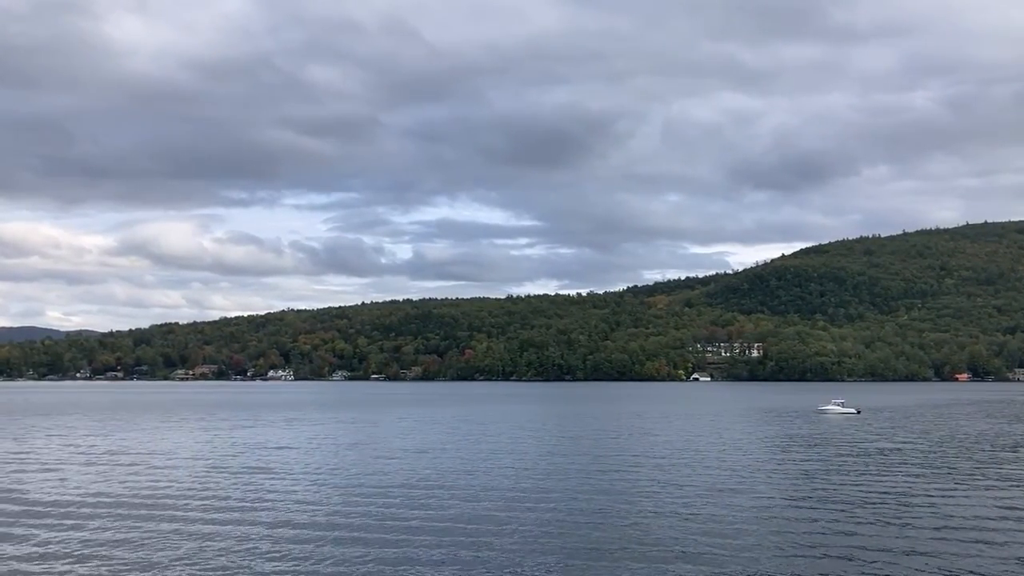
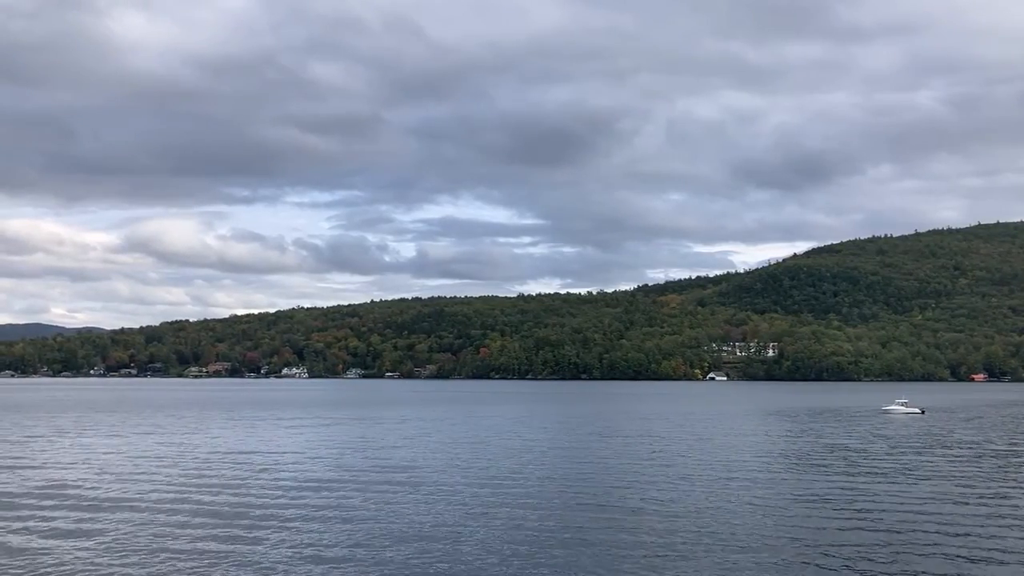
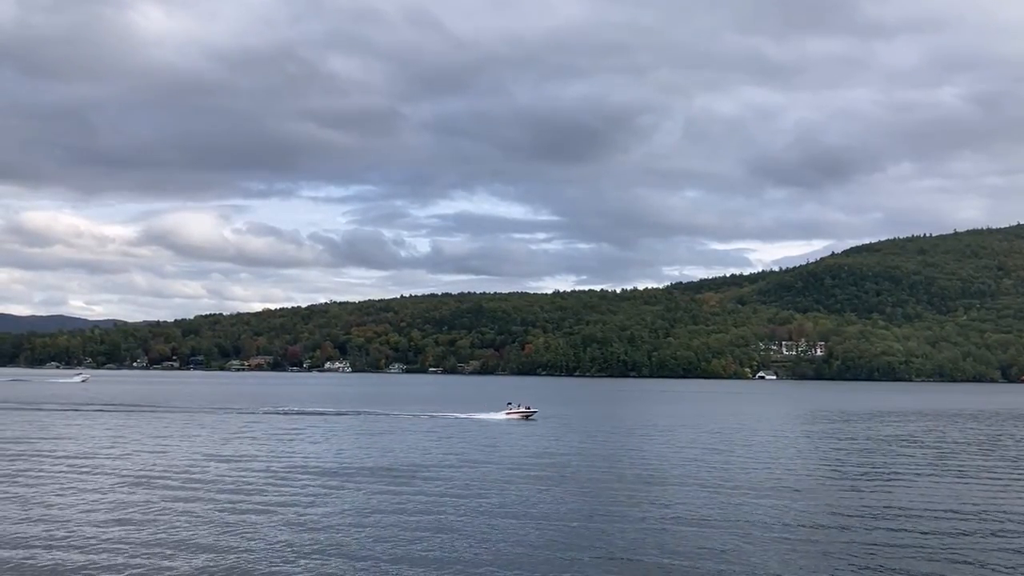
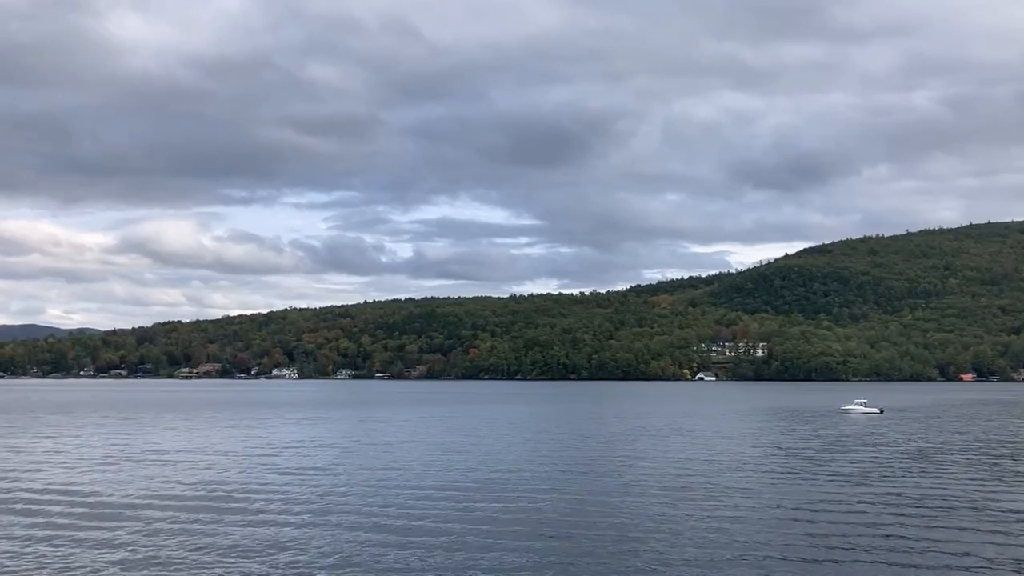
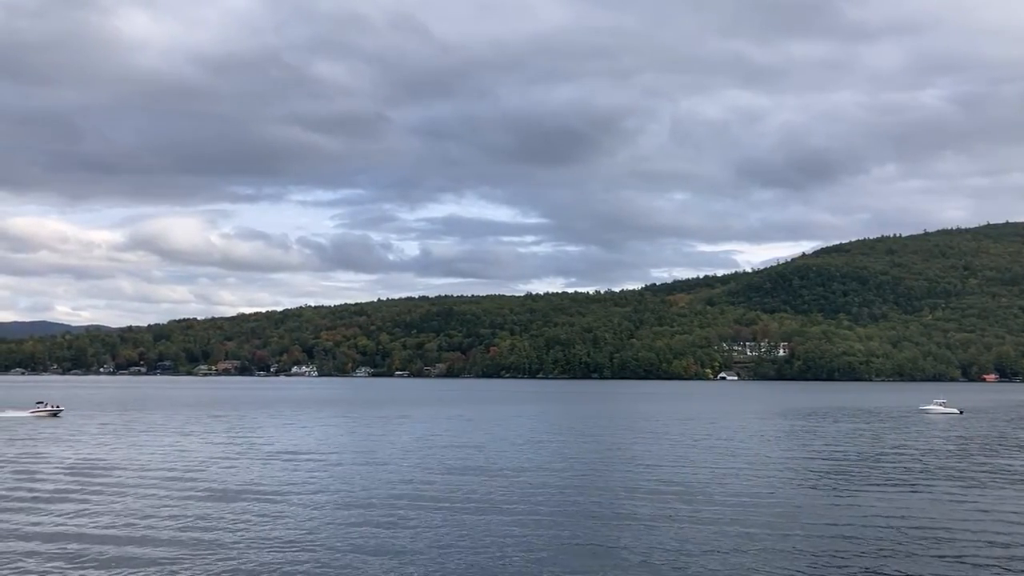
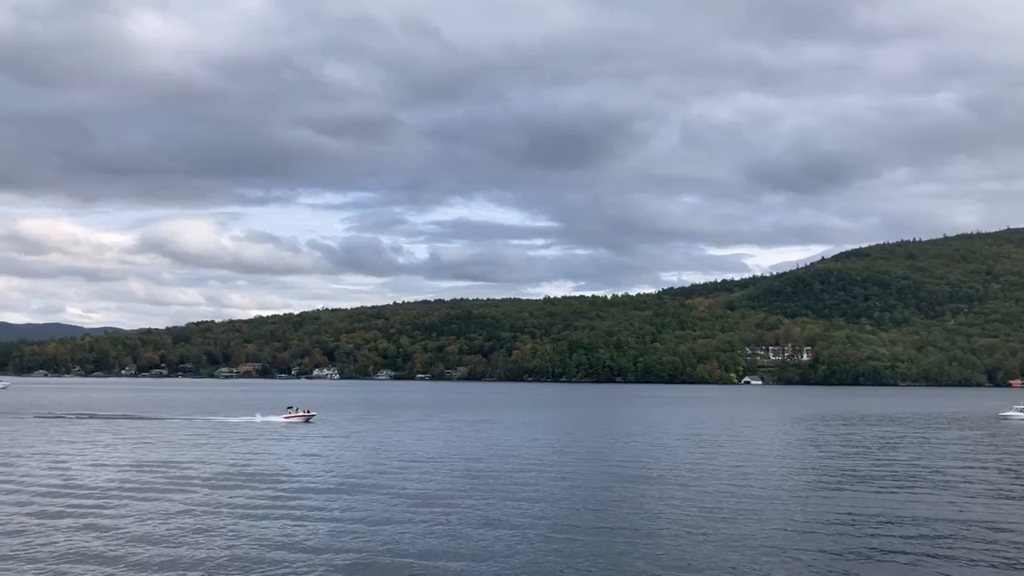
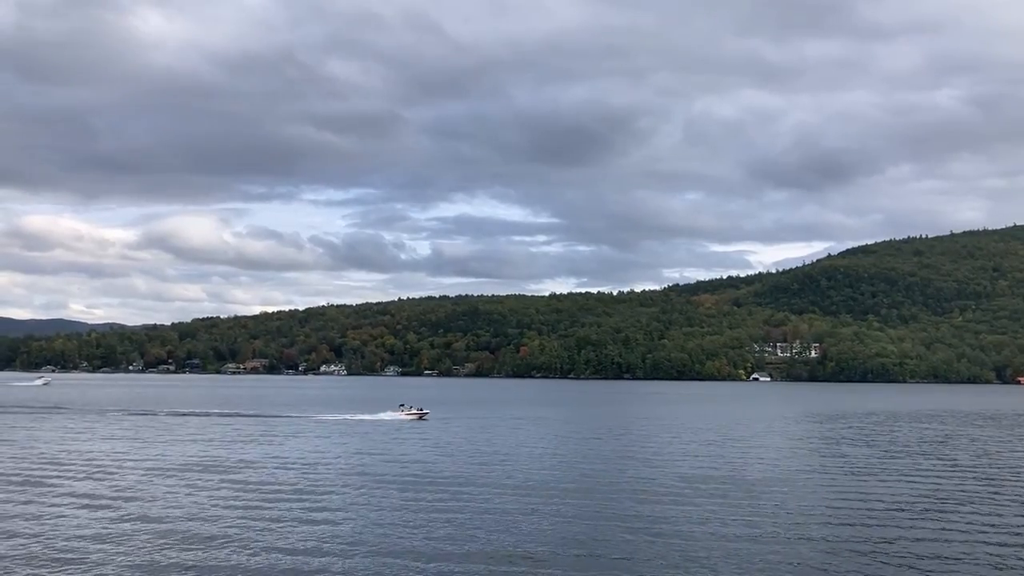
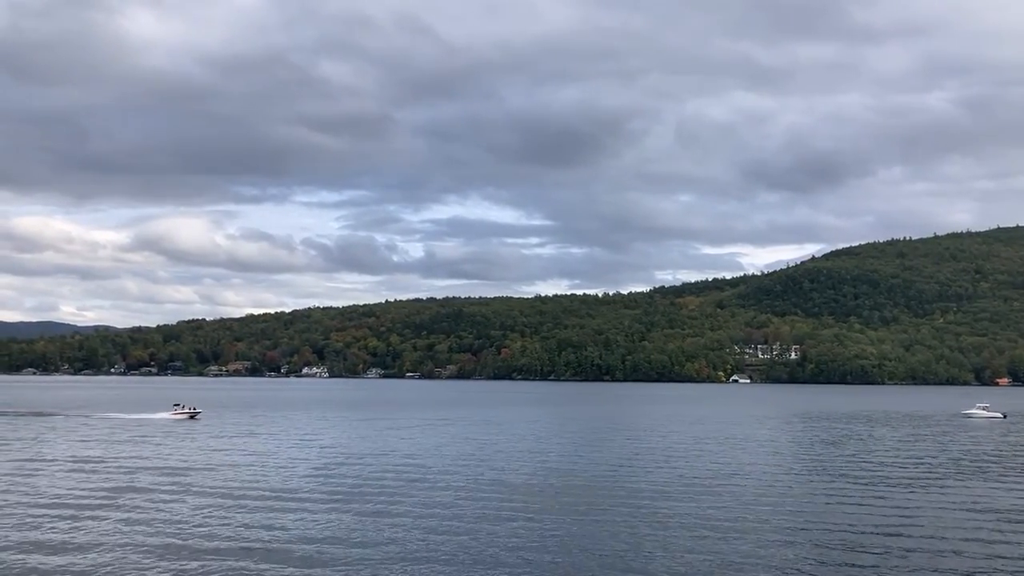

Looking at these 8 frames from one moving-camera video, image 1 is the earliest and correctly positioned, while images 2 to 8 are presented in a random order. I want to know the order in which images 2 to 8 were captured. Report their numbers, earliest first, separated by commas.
4, 2, 5, 8, 6, 7, 3
